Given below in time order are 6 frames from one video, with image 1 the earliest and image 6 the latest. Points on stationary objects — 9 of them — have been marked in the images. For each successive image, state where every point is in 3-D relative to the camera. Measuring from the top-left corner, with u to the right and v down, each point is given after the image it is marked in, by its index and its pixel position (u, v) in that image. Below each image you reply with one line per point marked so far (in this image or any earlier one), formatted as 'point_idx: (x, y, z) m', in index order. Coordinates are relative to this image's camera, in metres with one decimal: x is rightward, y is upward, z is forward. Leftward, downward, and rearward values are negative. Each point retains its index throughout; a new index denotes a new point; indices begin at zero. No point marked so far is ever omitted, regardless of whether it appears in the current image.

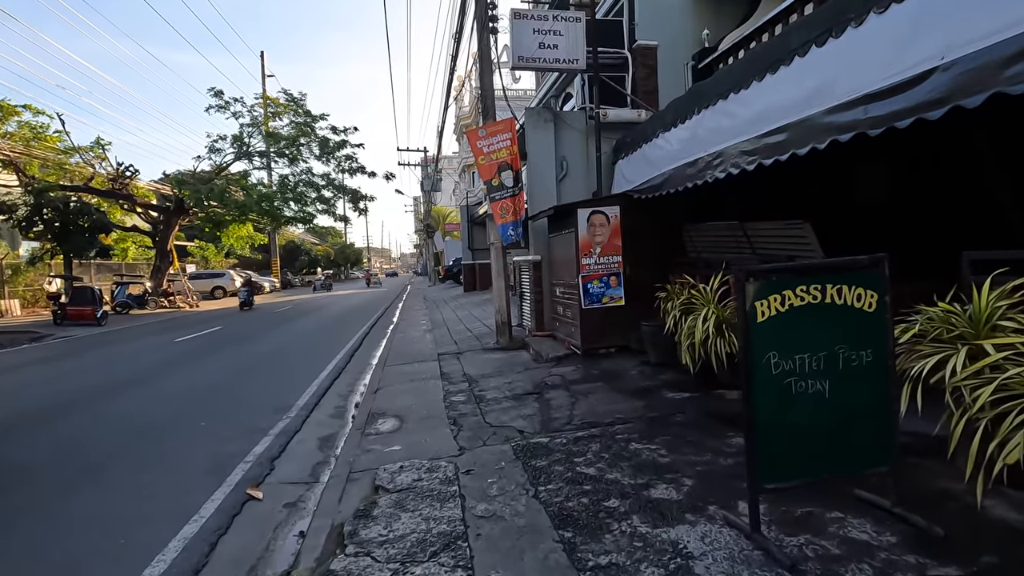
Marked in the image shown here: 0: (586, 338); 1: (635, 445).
0: (+0.8, -0.5, +5.5) m
1: (+0.7, -0.8, +2.9) m
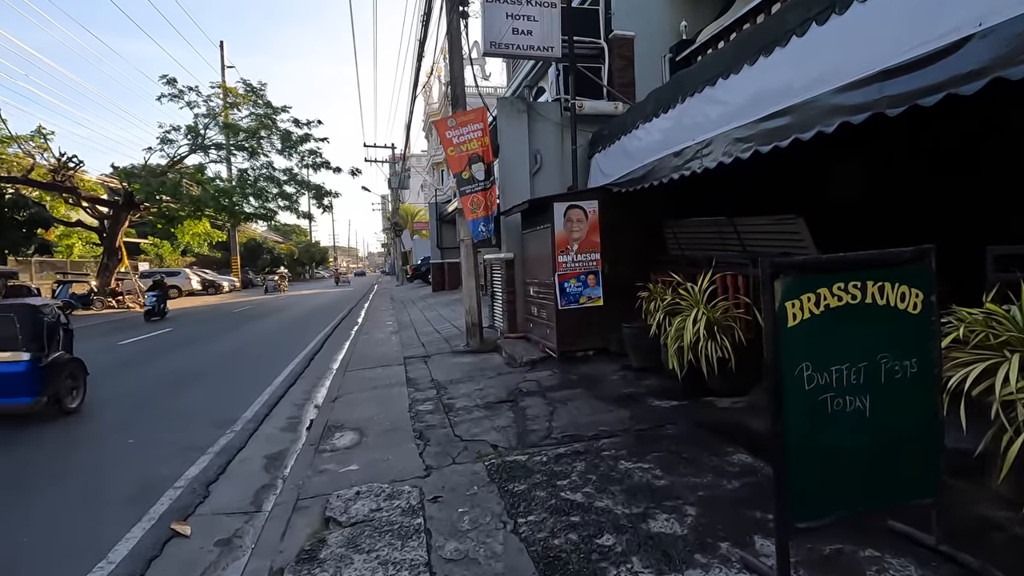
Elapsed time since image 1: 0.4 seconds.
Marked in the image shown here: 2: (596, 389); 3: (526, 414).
0: (+0.5, -0.5, +5.2) m
1: (+0.5, -0.8, +2.5) m
2: (+0.6, -0.8, +4.1) m
3: (+0.1, -0.9, +3.7) m
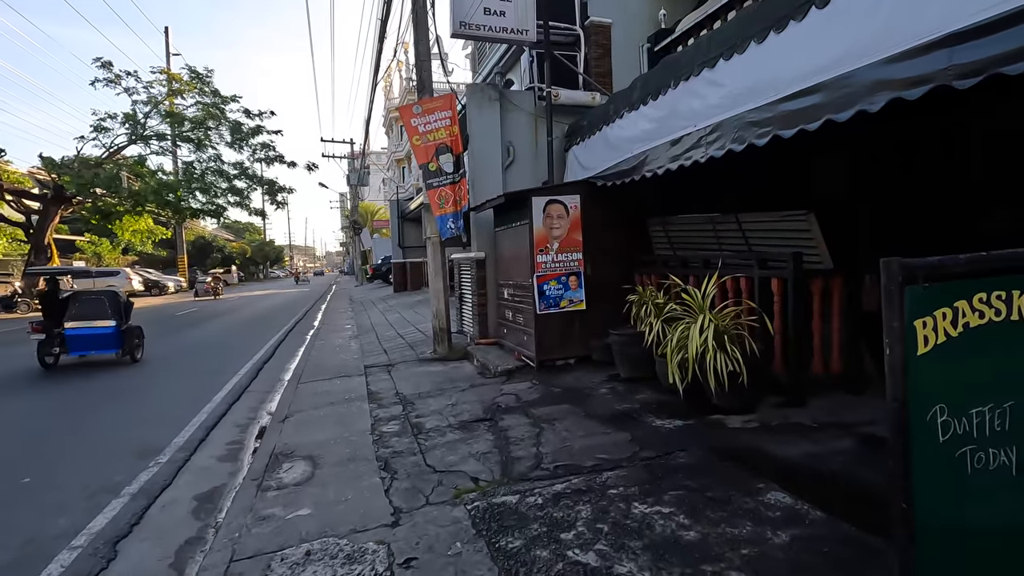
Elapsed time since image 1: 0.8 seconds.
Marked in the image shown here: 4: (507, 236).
0: (+0.3, -0.5, +4.8) m
1: (+0.5, -0.9, +2.1) m
2: (+0.5, -0.8, +3.7) m
3: (0.0, -0.9, +3.3) m
4: (-0.1, +0.5, +5.5) m
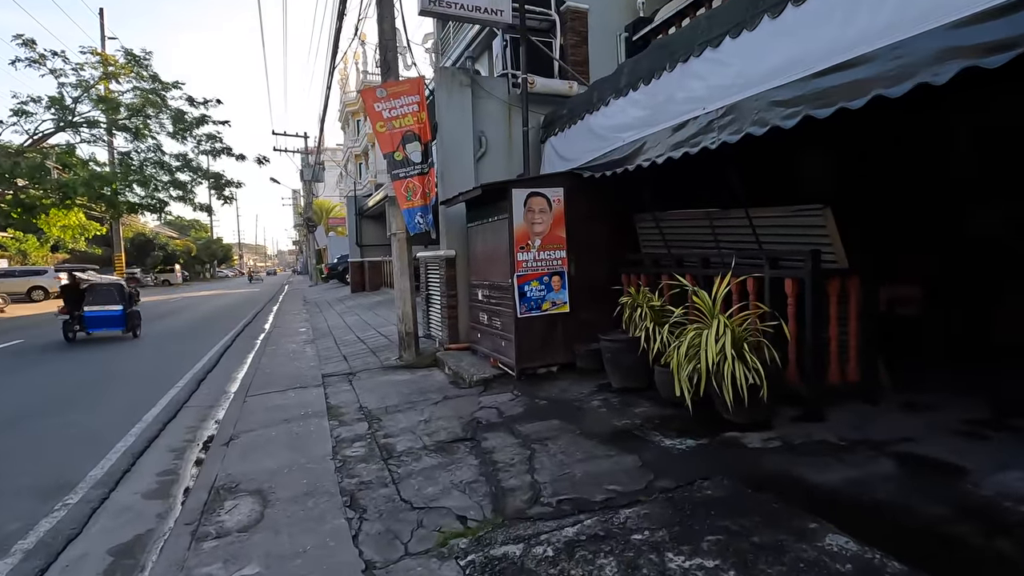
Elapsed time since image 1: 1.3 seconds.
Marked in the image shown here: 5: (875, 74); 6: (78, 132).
0: (+0.1, -0.5, +4.3) m
1: (+0.5, -0.9, +1.7) m
2: (+0.4, -0.8, +3.3) m
3: (-0.1, -0.9, +2.8) m
4: (-0.3, +0.5, +5.1) m
5: (+1.4, +0.8, +2.1) m
6: (-12.1, +4.3, +14.9) m
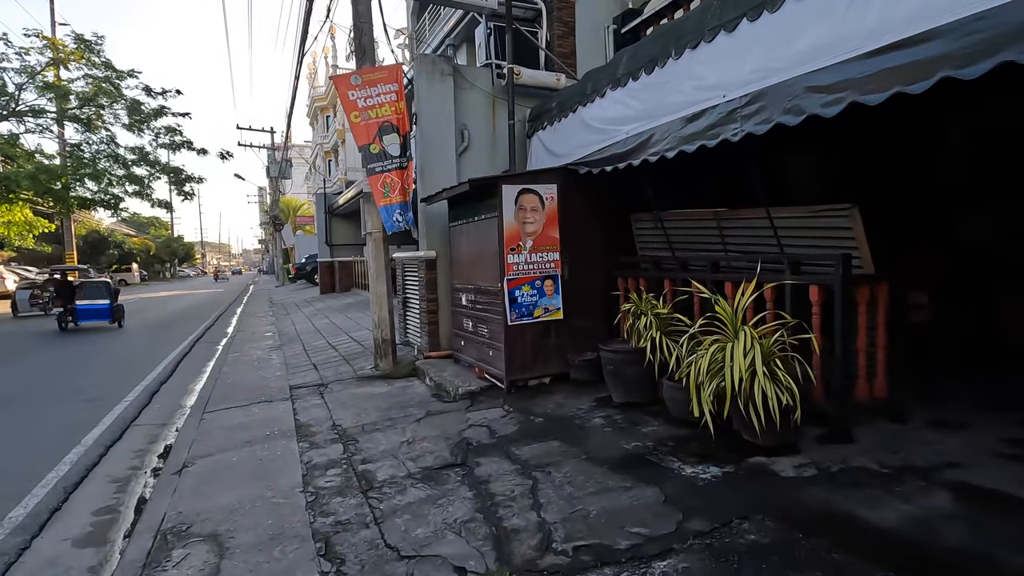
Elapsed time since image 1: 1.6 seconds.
0: (0.0, -0.6, +4.0) m
1: (+0.6, -0.9, +1.4) m
2: (+0.4, -0.8, +3.0) m
3: (-0.1, -1.0, +2.5) m
4: (-0.4, +0.5, +4.7) m
5: (+1.5, +0.8, +1.8) m
6: (-12.7, +4.3, +13.9) m
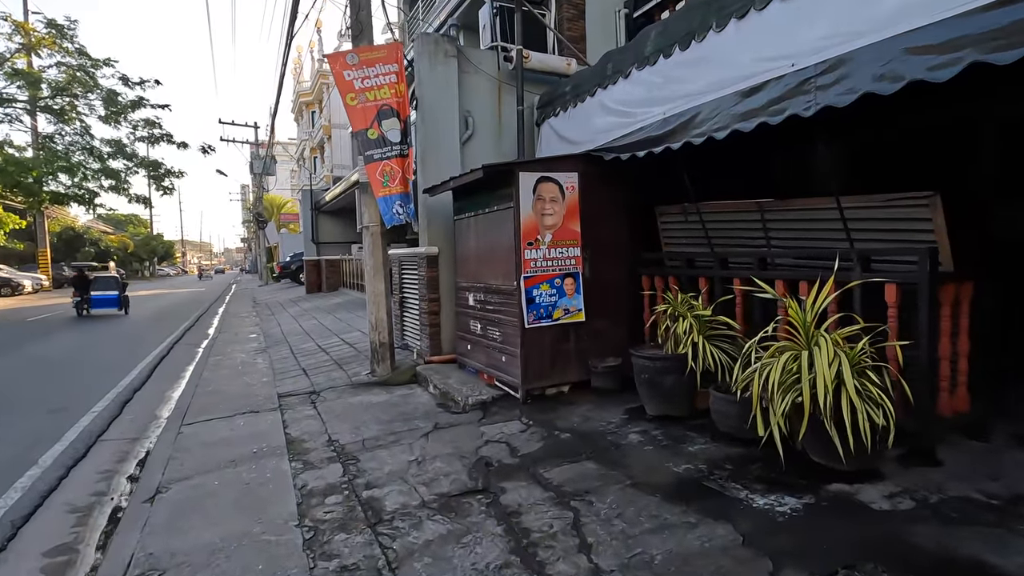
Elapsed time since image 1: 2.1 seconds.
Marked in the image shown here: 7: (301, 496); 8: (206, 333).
0: (+0.1, -0.6, +3.6) m
1: (+0.8, -0.9, +1.0) m
2: (+0.5, -0.8, +2.6) m
3: (+0.1, -0.9, +2.1) m
4: (-0.3, +0.5, +4.3) m
5: (+1.6, +0.8, +1.5) m
6: (-12.8, +4.4, +13.1) m
7: (-1.0, -1.0, +2.6) m
8: (-5.3, -0.8, +9.2) m
